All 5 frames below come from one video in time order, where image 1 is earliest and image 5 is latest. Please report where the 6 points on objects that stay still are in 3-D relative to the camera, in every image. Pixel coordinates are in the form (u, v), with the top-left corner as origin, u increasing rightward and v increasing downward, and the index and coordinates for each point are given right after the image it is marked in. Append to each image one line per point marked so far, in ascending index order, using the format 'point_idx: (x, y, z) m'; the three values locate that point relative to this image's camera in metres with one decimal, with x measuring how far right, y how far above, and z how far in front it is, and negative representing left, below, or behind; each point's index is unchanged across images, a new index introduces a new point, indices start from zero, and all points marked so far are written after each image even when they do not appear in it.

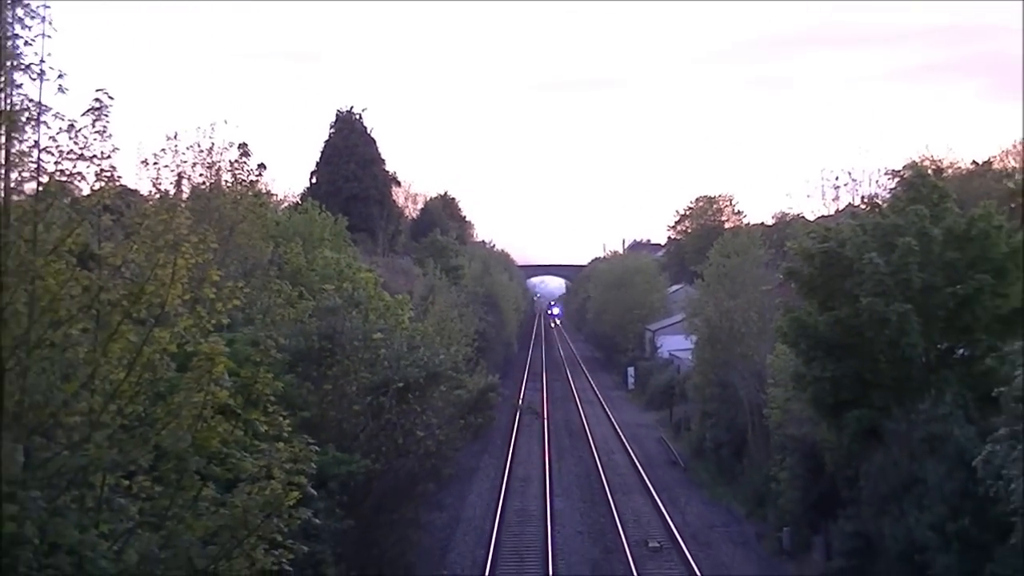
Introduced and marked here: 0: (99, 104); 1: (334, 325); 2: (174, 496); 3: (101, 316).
0: (-2.7, +1.2, +7.5) m
1: (-2.8, -0.6, +18.7) m
2: (-2.4, -1.5, +8.0) m
3: (-2.8, -0.2, +7.6) m
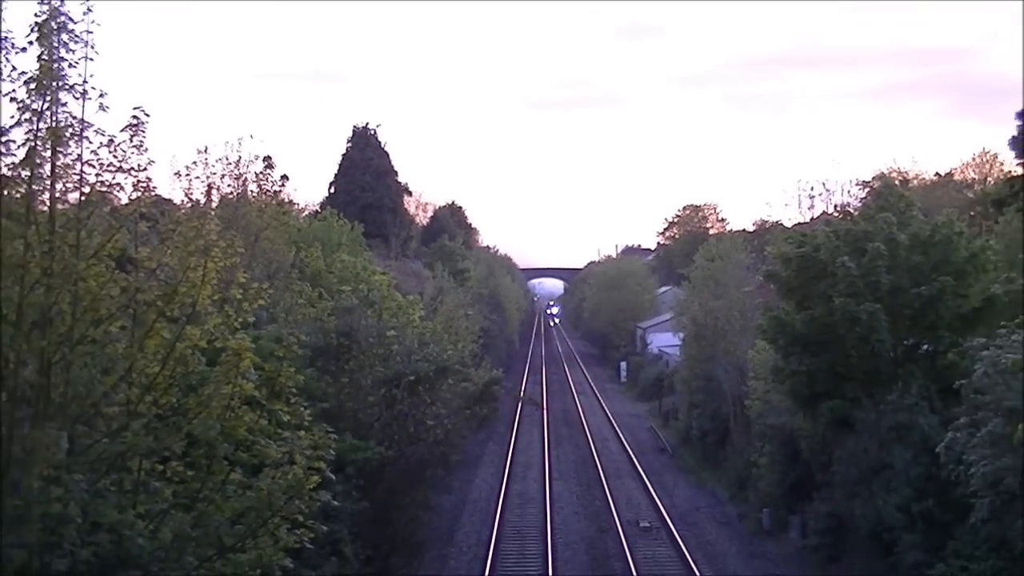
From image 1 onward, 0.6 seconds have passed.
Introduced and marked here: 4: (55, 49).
0: (-2.7, +1.2, +8.2) m
1: (-2.7, -0.6, +19.4) m
2: (-2.4, -1.5, +8.7) m
3: (-2.7, -0.2, +8.3) m
4: (-3.2, +1.7, +7.9) m
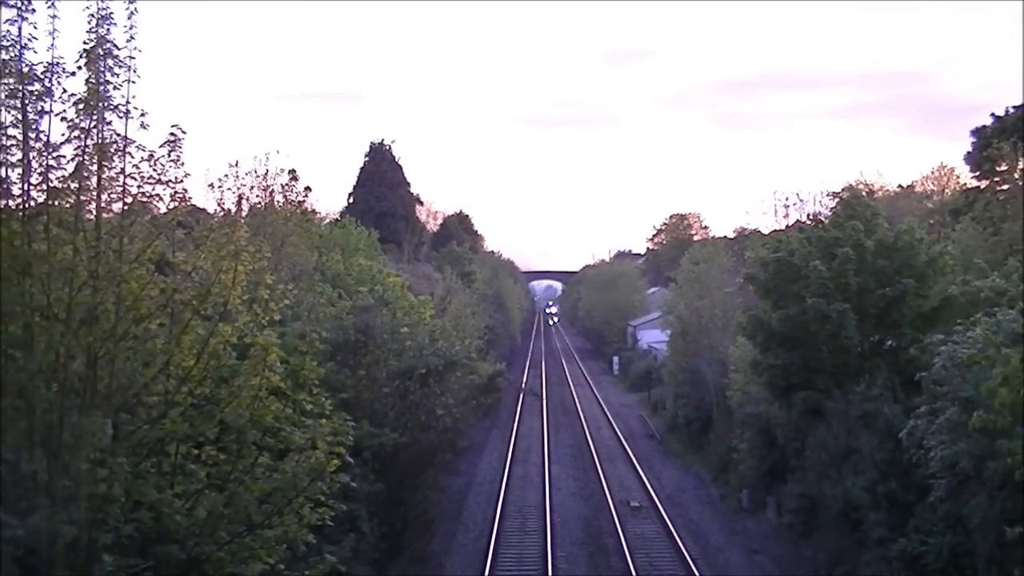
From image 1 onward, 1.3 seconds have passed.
0: (-2.7, +1.2, +9.0) m
1: (-2.6, -0.6, +20.2) m
2: (-2.3, -1.5, +9.5) m
3: (-2.7, -0.2, +9.1) m
4: (-3.2, +1.7, +8.7) m
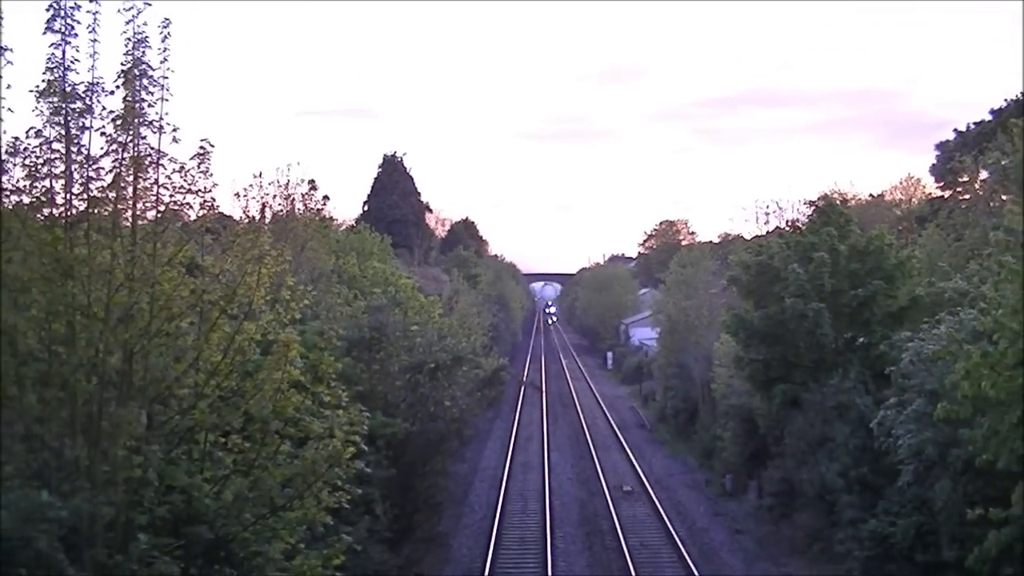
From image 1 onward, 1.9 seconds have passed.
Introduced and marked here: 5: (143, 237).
0: (-2.7, +1.2, +9.8) m
1: (-2.6, -0.6, +21.0) m
2: (-2.3, -1.5, +10.3) m
3: (-2.7, -0.2, +9.9) m
4: (-3.2, +1.6, +9.5) m
5: (-3.1, +0.4, +9.6) m
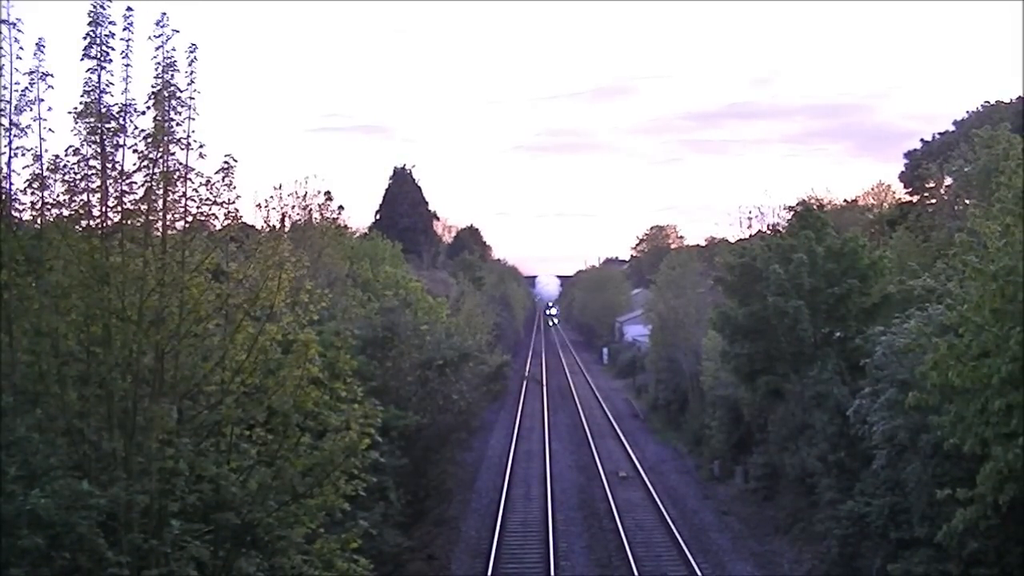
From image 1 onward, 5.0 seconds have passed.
0: (-2.7, +1.2, +10.6) m
1: (-2.5, -0.7, +21.8) m
2: (-2.3, -1.5, +11.1) m
3: (-2.7, -0.3, +10.7) m
4: (-3.2, +1.6, +10.3) m
5: (-3.1, +0.4, +10.4) m
